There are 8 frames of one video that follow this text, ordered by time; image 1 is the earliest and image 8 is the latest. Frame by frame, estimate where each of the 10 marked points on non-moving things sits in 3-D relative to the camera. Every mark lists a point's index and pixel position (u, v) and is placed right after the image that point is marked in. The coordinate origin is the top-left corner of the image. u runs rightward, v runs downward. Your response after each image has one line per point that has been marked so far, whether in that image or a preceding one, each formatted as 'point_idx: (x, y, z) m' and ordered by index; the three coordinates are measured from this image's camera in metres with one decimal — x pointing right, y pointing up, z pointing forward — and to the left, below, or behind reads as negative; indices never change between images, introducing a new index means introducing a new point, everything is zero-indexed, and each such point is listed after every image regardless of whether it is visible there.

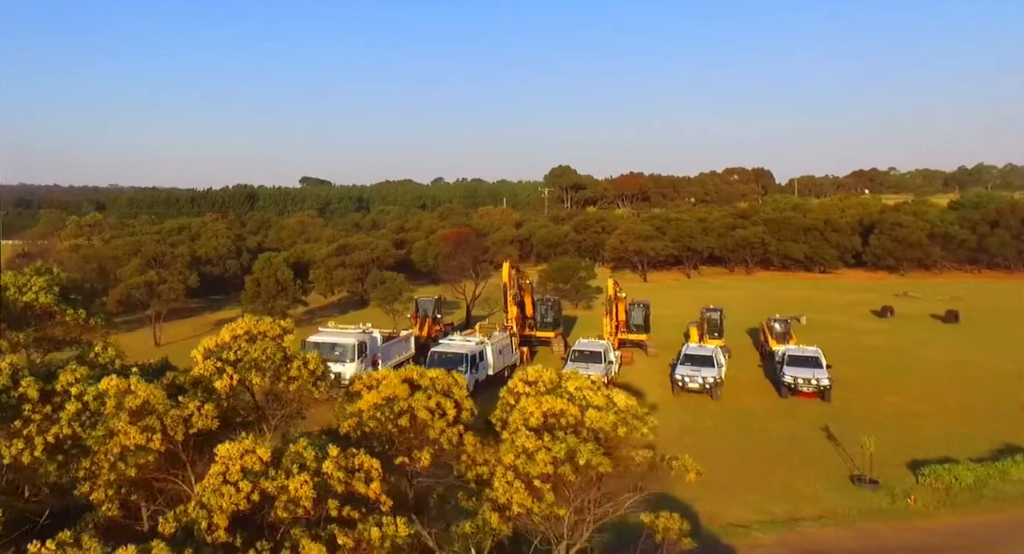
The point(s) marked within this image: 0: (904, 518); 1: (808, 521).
0: (+6.6, -4.0, +13.4) m
1: (+4.8, -4.0, +12.9) m
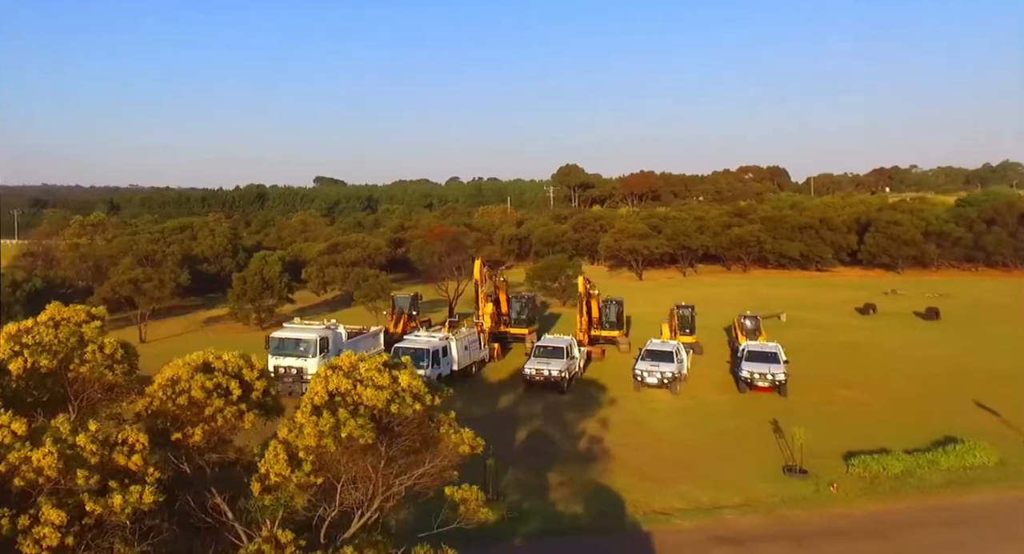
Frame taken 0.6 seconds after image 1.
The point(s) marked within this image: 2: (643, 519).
0: (+5.5, -4.0, +14.0) m
1: (+3.7, -4.0, +13.5) m
2: (+2.1, -3.9, +12.9) m
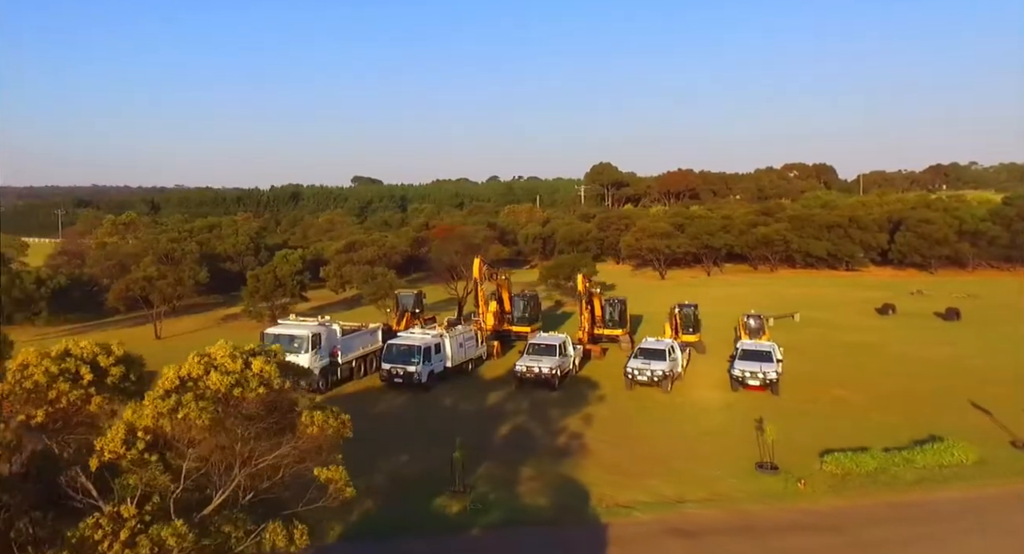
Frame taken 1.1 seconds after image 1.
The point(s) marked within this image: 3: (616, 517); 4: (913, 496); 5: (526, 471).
0: (+4.9, -4.0, +14.2) m
1: (+3.1, -3.9, +13.8) m
2: (+1.5, -3.9, +13.2) m
3: (+1.7, -3.9, +13.0) m
4: (+7.3, -4.0, +14.5) m
5: (+0.3, -3.8, +15.3) m
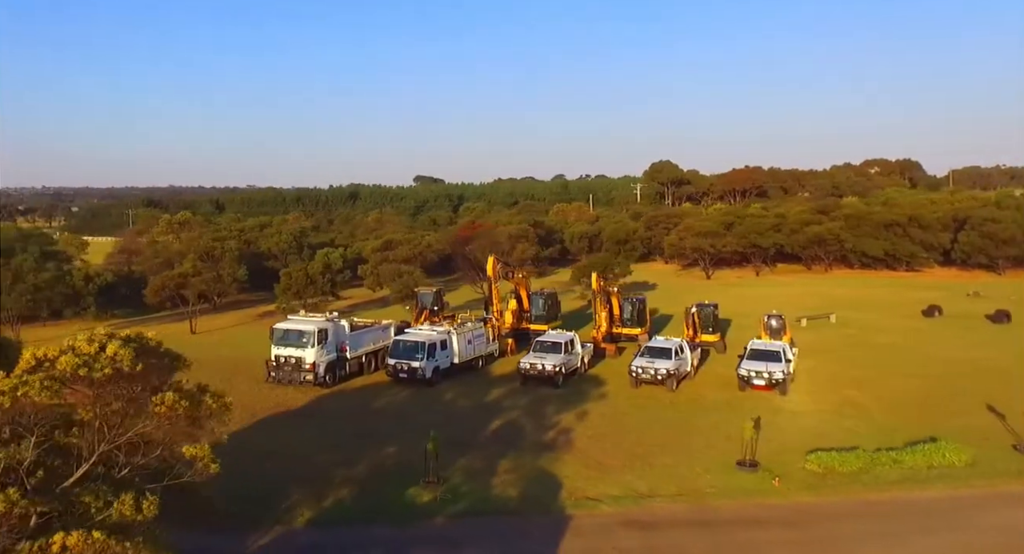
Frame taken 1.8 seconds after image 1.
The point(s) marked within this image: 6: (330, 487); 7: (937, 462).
0: (+4.4, -3.9, +14.2) m
1: (+2.6, -3.9, +13.9) m
2: (+1.0, -3.9, +13.5) m
3: (+1.2, -3.9, +13.2) m
4: (+6.8, -4.0, +14.4) m
5: (-0.1, -3.7, +15.6) m
6: (-3.2, -3.7, +13.6) m
7: (+8.8, -3.8, +16.3) m
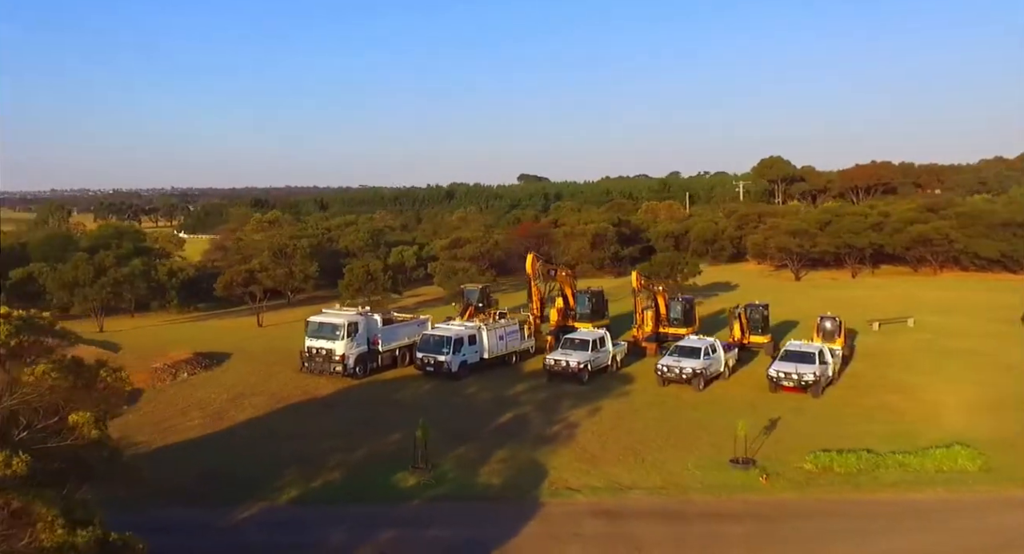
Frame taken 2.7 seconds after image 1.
0: (+4.1, -3.9, +14.2) m
1: (+2.3, -3.8, +14.1) m
2: (+0.6, -3.8, +13.8) m
3: (+0.8, -3.8, +13.6) m
4: (+6.5, -3.9, +14.1) m
5: (-0.3, -3.6, +16.1) m
6: (-3.5, -3.5, +14.4) m
7: (+8.7, -3.8, +15.8) m
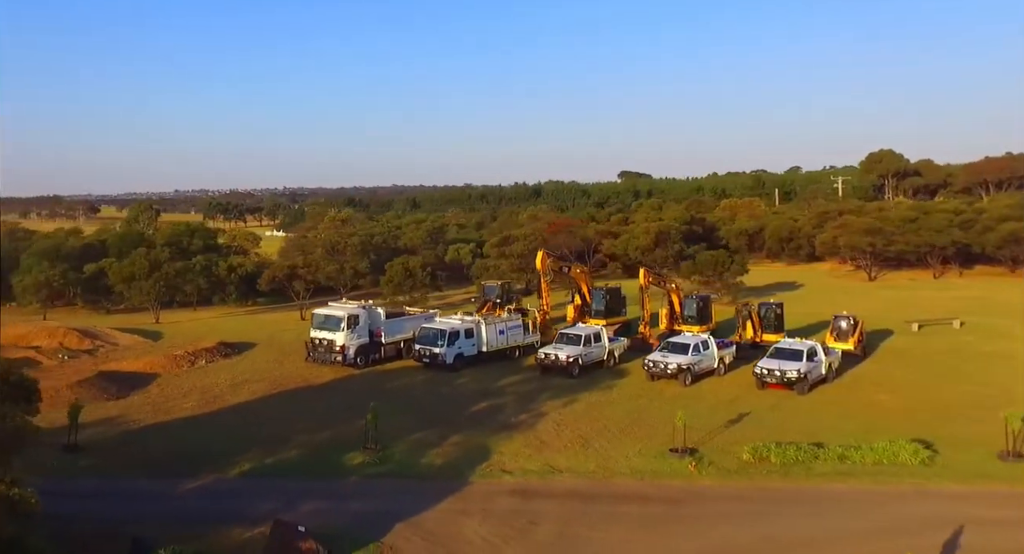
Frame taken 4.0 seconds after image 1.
0: (+2.9, -3.8, +14.9) m
1: (+1.1, -3.7, +14.9) m
2: (-0.6, -3.7, +14.8) m
3: (-0.5, -3.7, +14.5) m
4: (+5.3, -3.8, +14.5) m
5: (-1.2, -3.5, +17.1) m
6: (-4.7, -3.4, +15.7) m
7: (+7.6, -3.7, +16.0) m
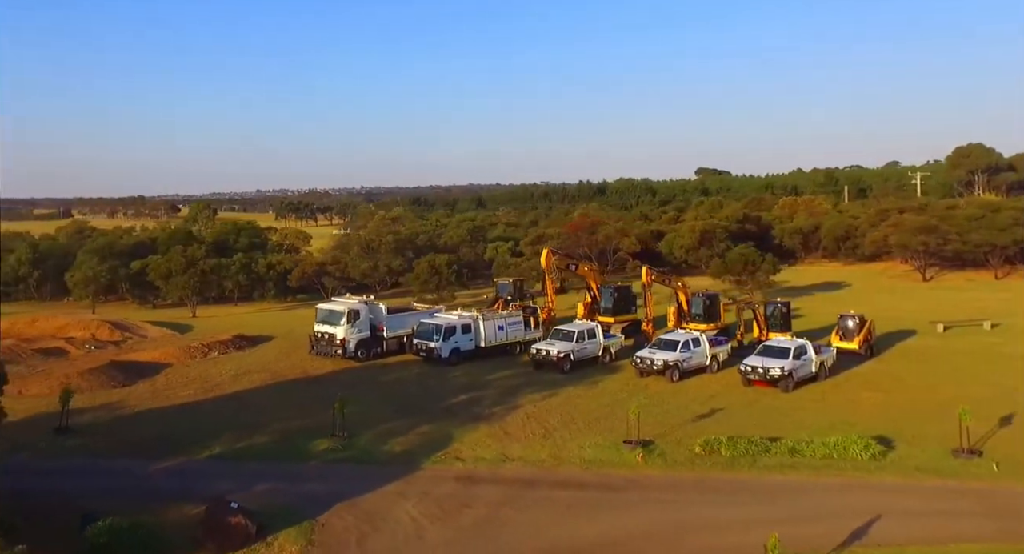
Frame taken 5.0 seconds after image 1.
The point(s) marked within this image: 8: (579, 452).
0: (+2.0, -3.7, +15.5) m
1: (+0.2, -3.7, +15.7) m
2: (-1.5, -3.6, +15.7) m
3: (-1.4, -3.6, +15.4) m
4: (+4.3, -3.8, +15.0) m
5: (-2.0, -3.4, +18.1) m
6: (-5.5, -3.3, +16.9) m
7: (+6.8, -3.7, +16.3) m
8: (+1.4, -3.6, +16.4) m
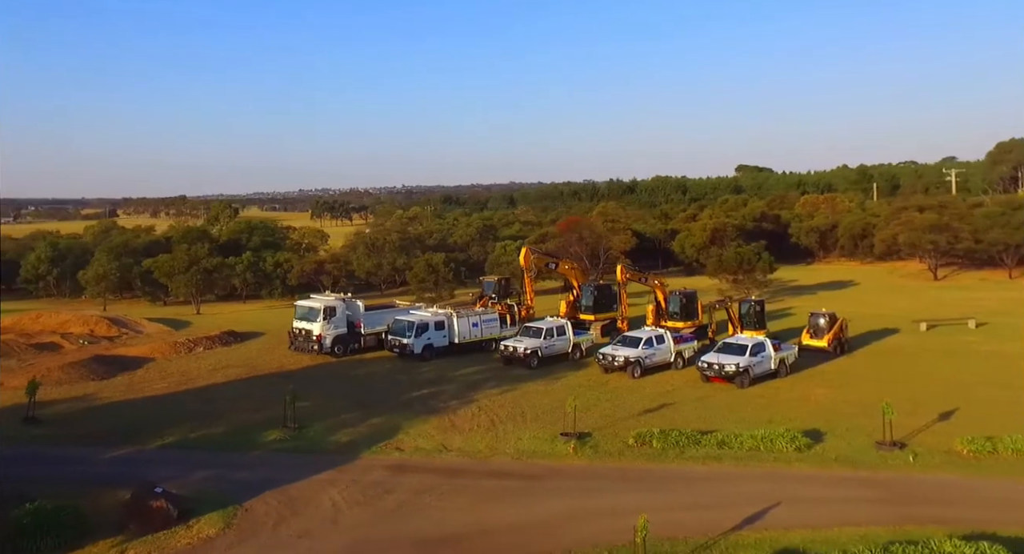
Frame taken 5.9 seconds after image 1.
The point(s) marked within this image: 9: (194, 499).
0: (+0.7, -3.7, +16.4) m
1: (-1.1, -3.7, +16.6) m
2: (-2.8, -3.6, +16.6) m
3: (-2.7, -3.6, +16.4) m
4: (+3.0, -3.8, +15.8) m
5: (-3.2, -3.4, +19.1) m
6: (-6.8, -3.3, +18.0) m
7: (+5.5, -3.7, +17.1) m
8: (+0.1, -3.6, +17.3) m
9: (-5.1, -3.6, +13.0) m
